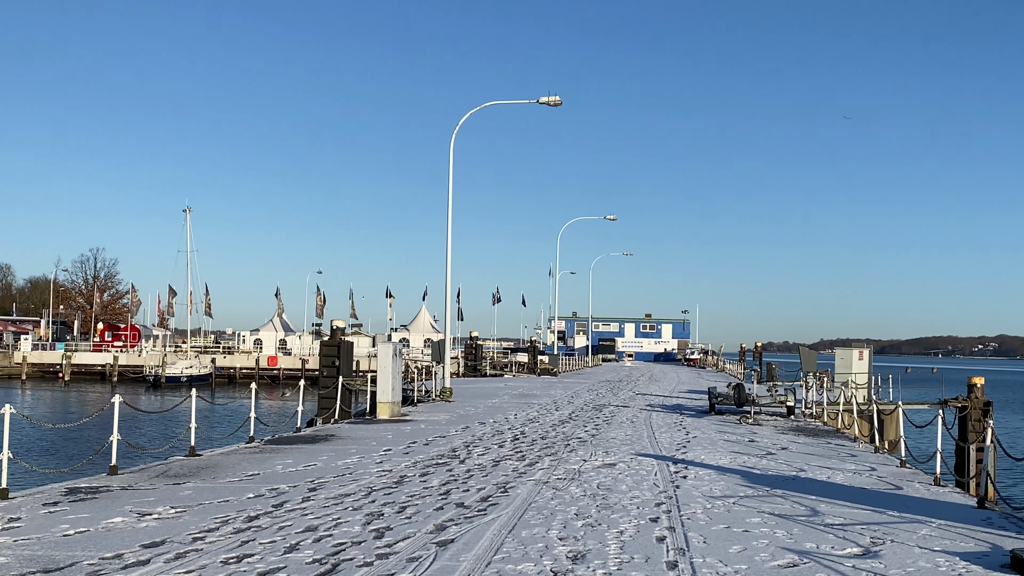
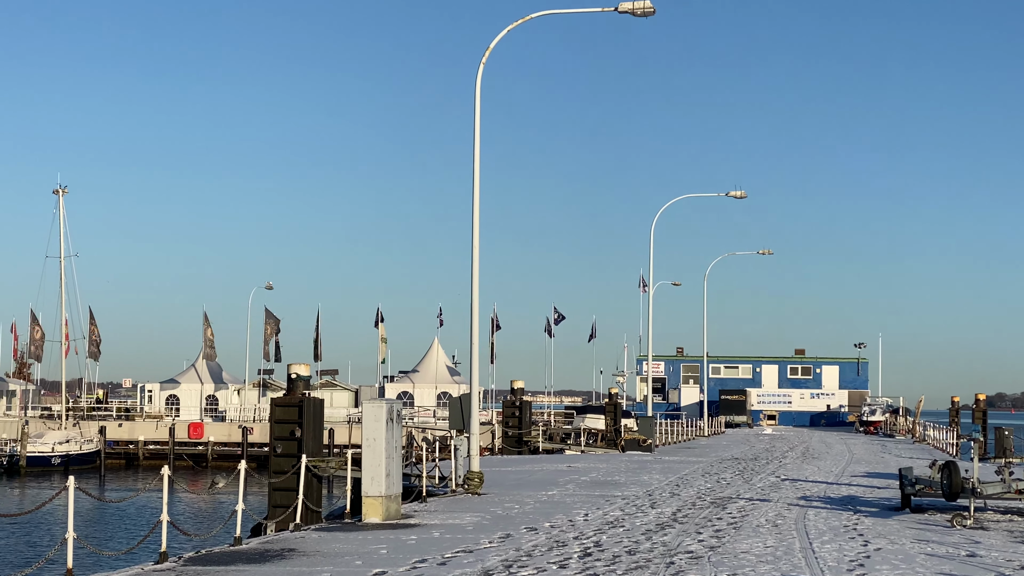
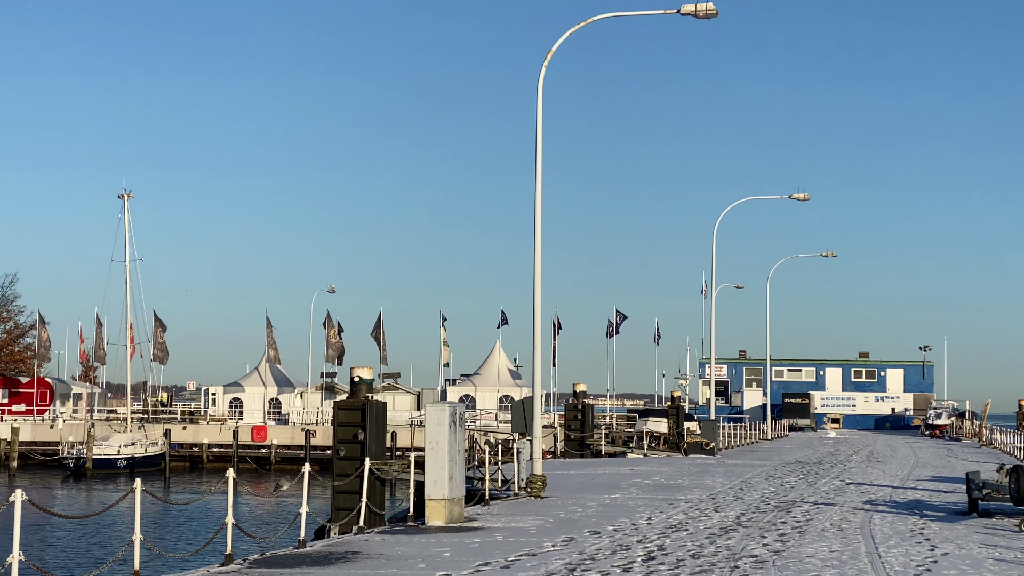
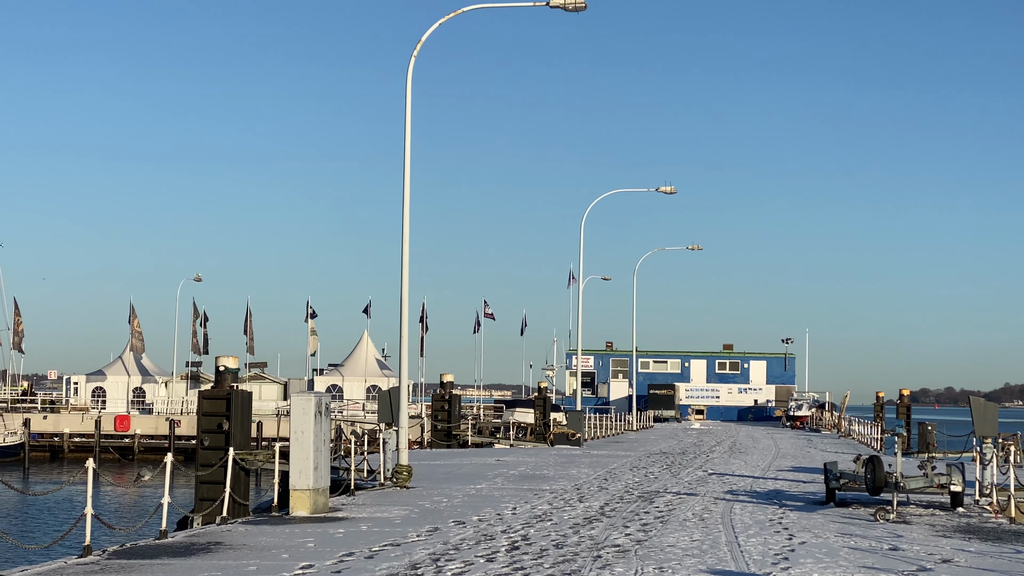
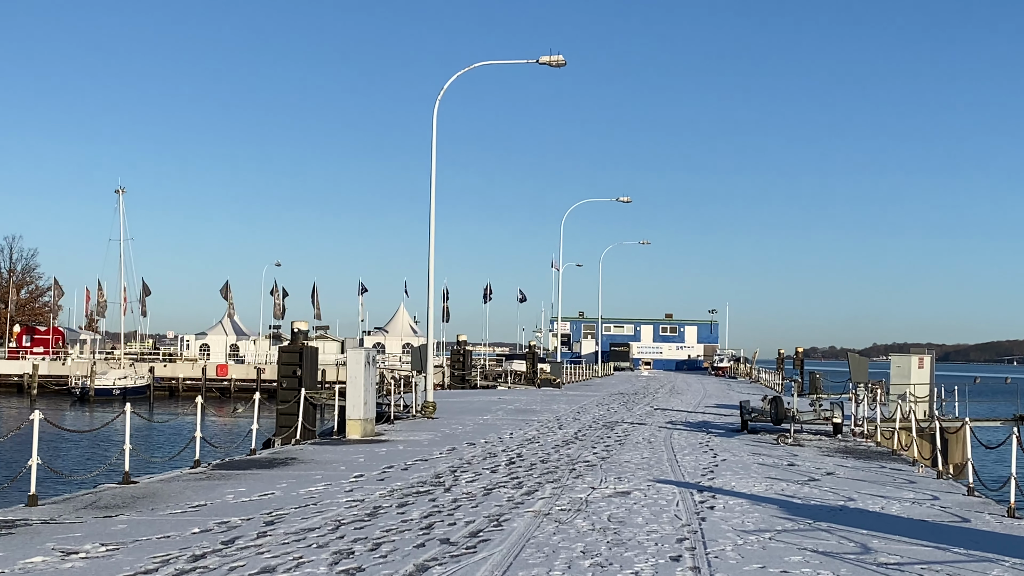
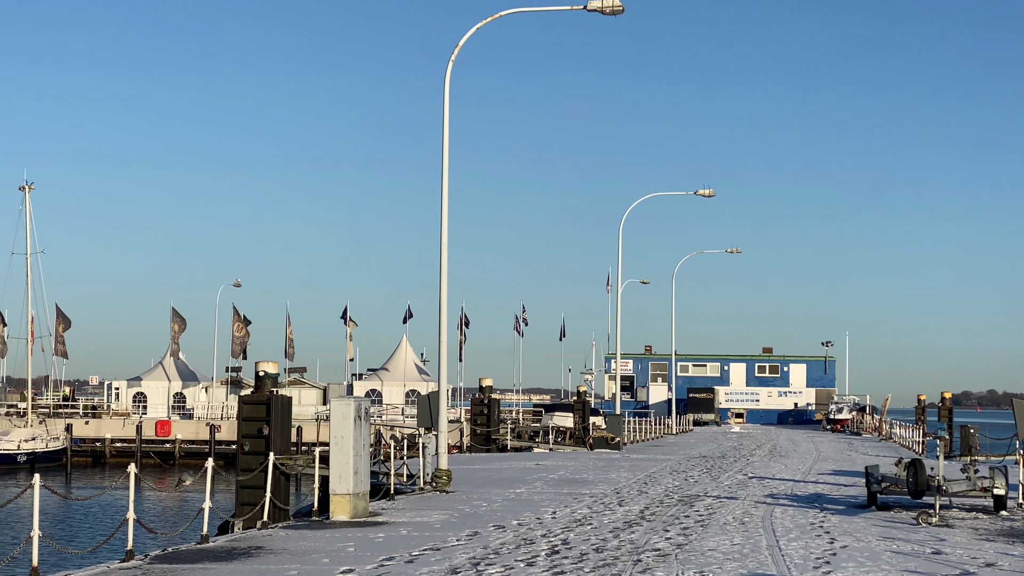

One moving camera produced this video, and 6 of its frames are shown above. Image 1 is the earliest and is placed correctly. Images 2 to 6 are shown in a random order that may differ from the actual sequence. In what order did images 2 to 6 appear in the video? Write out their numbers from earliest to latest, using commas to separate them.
5, 4, 6, 2, 3
